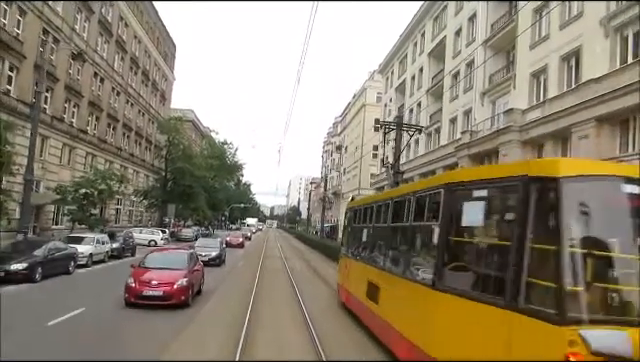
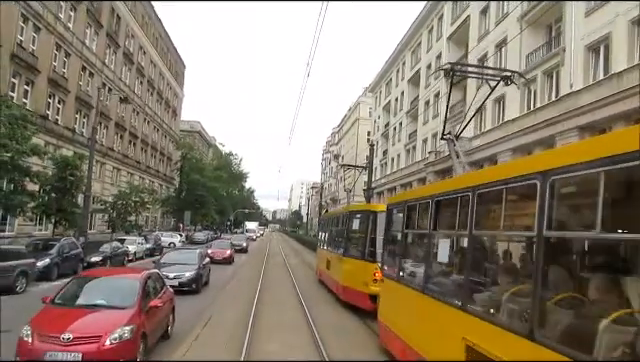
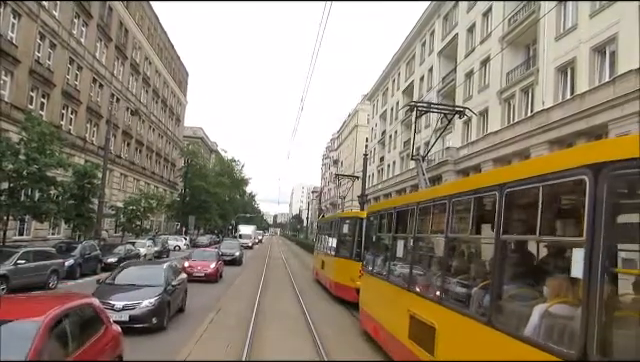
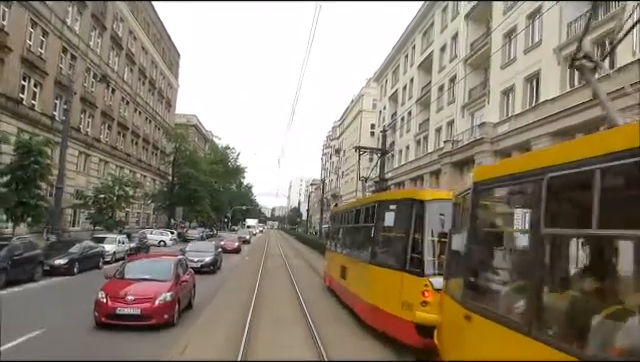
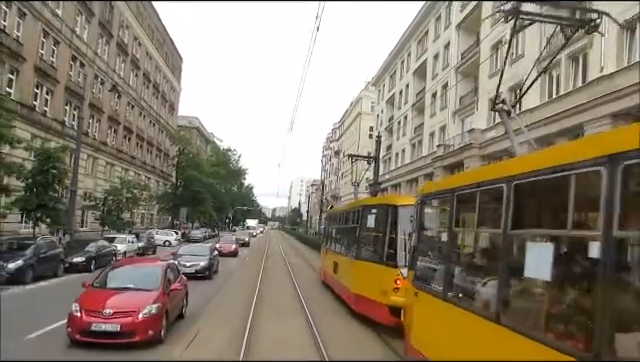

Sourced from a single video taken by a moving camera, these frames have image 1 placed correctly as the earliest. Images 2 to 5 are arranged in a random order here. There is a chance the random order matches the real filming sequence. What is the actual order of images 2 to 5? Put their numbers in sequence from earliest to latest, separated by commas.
4, 5, 2, 3
